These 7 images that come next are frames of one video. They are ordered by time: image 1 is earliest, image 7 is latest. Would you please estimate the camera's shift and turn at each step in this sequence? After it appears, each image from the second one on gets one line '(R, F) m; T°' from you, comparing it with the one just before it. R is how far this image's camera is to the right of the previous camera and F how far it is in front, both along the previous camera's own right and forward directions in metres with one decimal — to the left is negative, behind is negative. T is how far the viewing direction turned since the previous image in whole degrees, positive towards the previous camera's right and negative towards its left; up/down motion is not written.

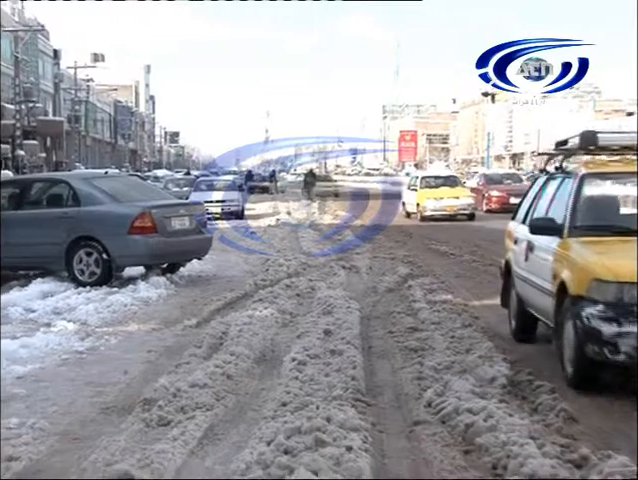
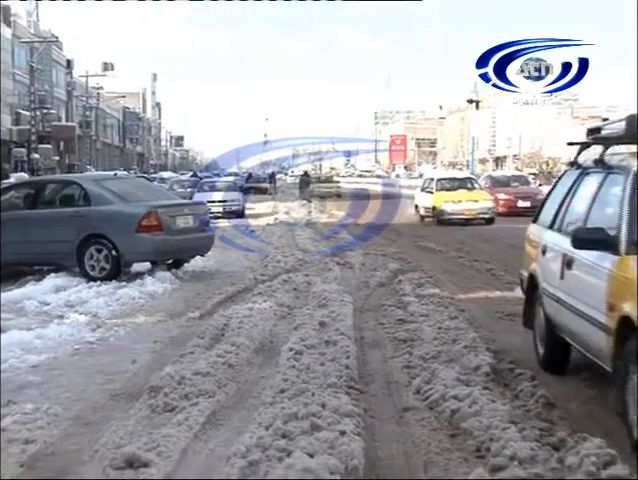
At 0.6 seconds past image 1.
(0.0, -0.3) m; 0°
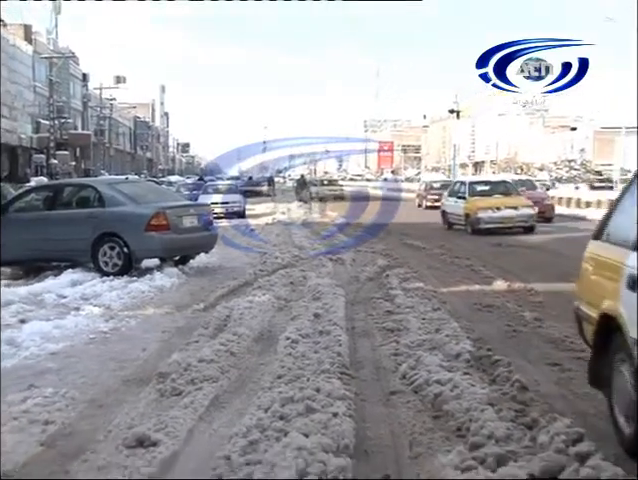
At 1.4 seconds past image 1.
(0.0, -0.5) m; 0°
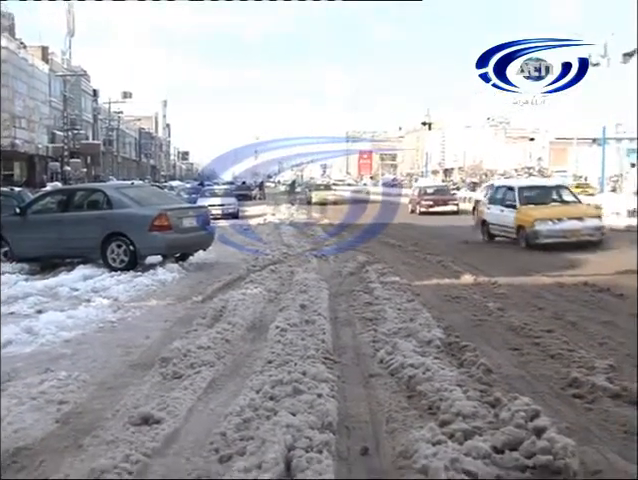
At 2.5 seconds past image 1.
(0.0, -0.6) m; +1°
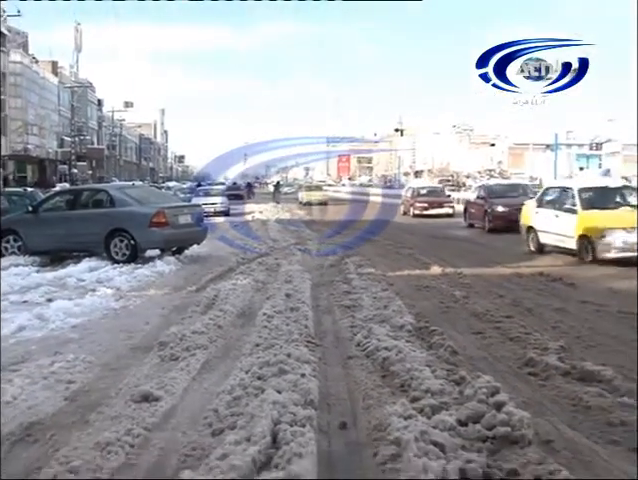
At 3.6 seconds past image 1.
(0.0, -0.7) m; +1°
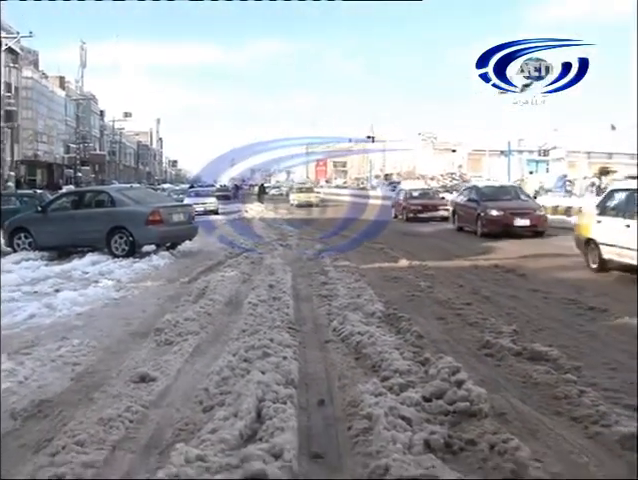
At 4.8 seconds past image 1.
(0.0, -0.8) m; +1°
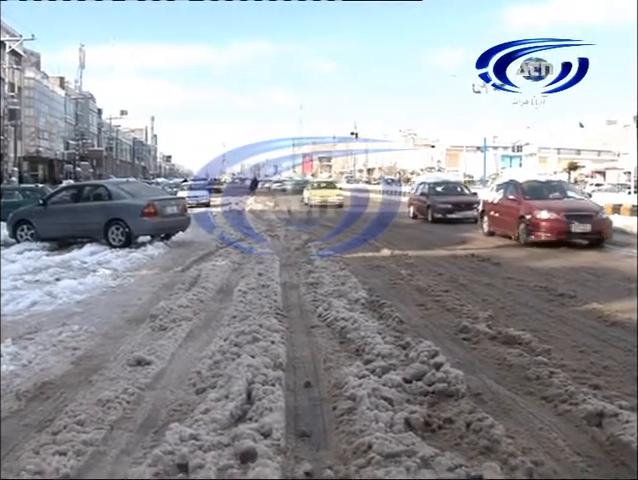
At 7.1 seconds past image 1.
(+0.1, -0.4) m; 0°
